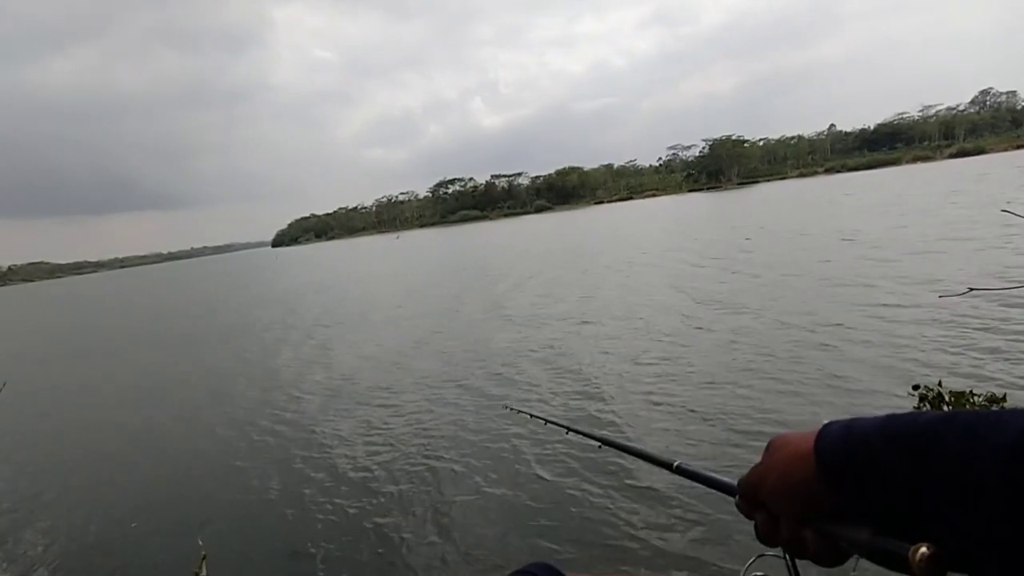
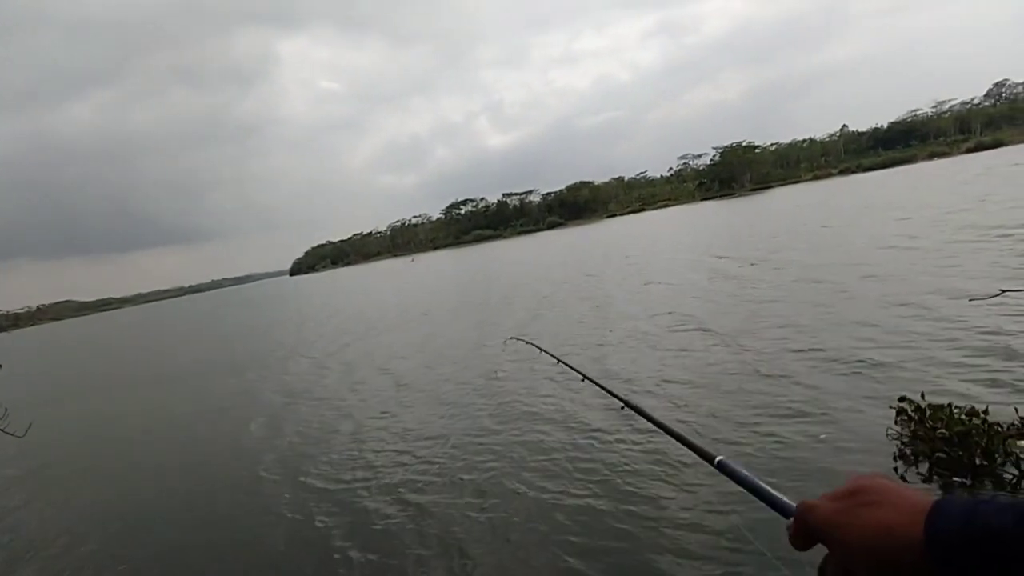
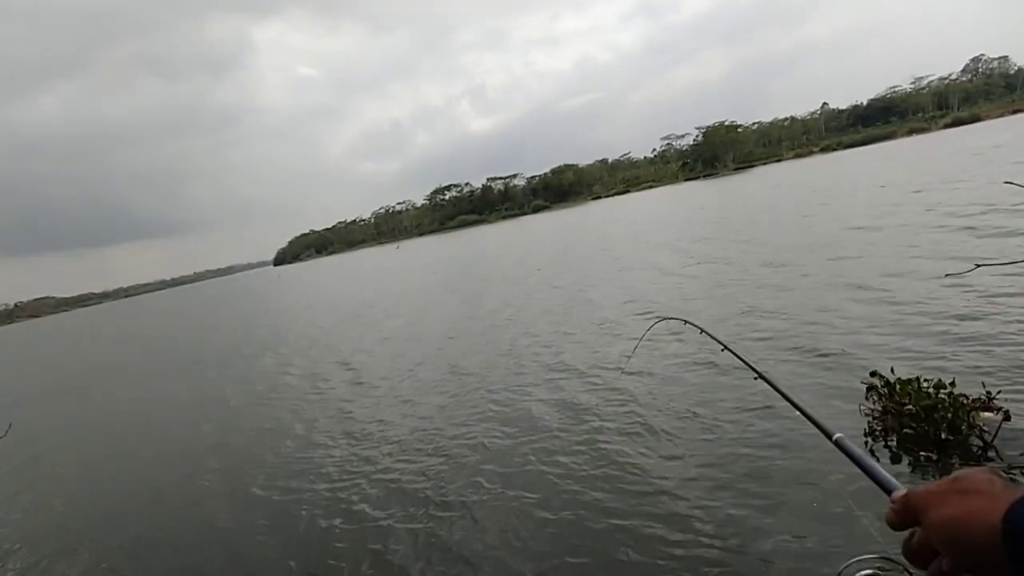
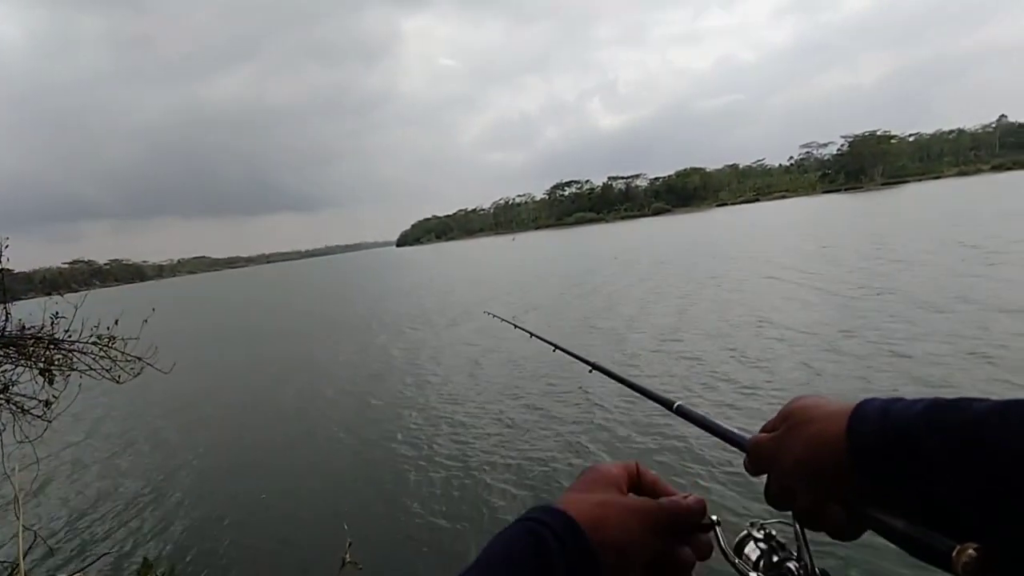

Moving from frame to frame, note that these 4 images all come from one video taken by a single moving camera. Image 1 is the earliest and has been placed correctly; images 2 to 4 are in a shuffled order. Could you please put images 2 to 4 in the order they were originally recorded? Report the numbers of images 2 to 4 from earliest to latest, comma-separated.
4, 2, 3
